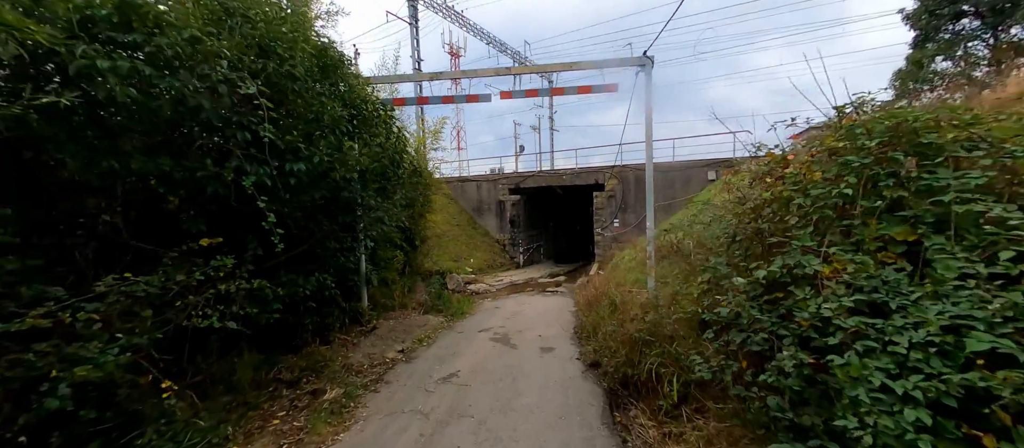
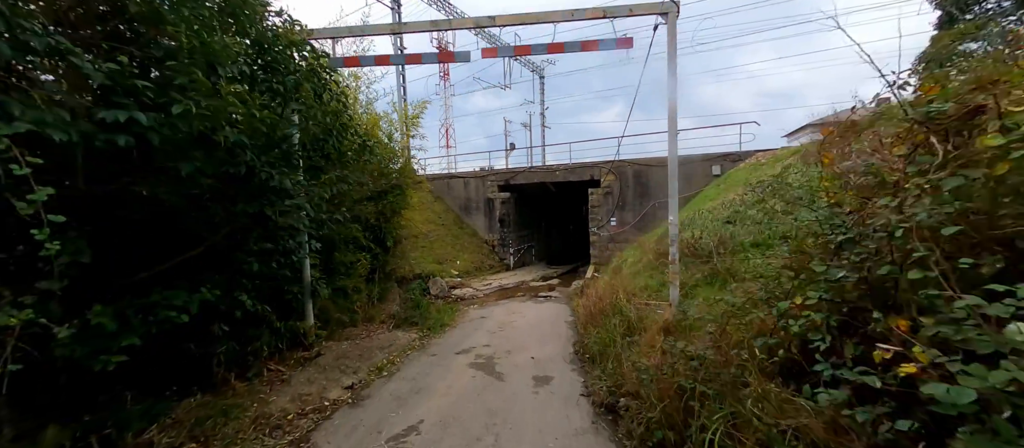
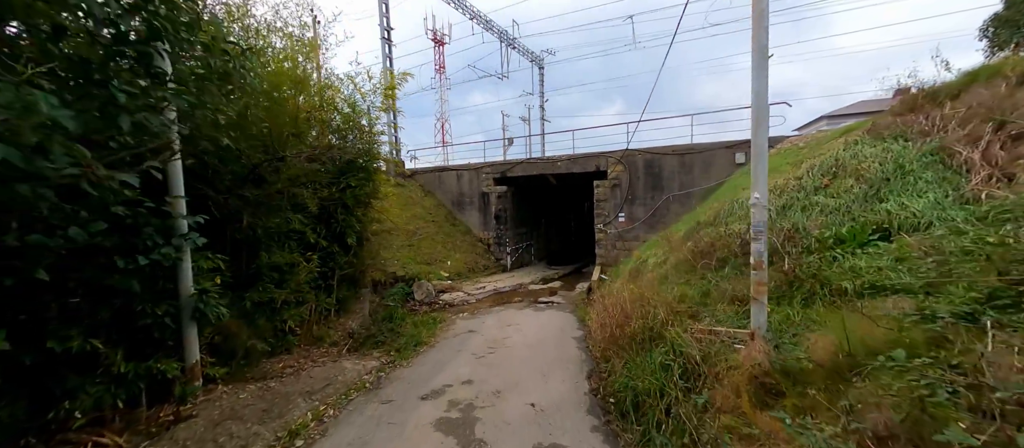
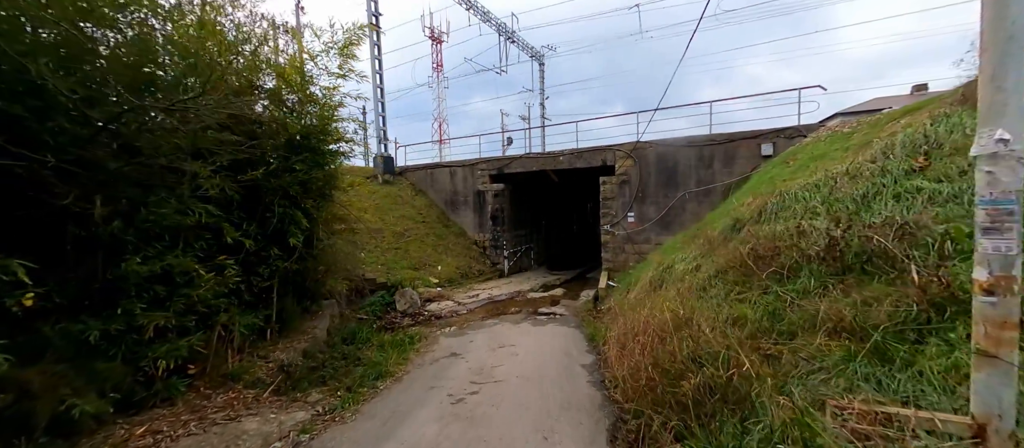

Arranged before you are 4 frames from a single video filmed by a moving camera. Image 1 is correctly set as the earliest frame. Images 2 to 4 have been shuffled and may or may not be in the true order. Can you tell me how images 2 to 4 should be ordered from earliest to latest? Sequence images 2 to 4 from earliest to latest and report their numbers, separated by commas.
2, 3, 4
